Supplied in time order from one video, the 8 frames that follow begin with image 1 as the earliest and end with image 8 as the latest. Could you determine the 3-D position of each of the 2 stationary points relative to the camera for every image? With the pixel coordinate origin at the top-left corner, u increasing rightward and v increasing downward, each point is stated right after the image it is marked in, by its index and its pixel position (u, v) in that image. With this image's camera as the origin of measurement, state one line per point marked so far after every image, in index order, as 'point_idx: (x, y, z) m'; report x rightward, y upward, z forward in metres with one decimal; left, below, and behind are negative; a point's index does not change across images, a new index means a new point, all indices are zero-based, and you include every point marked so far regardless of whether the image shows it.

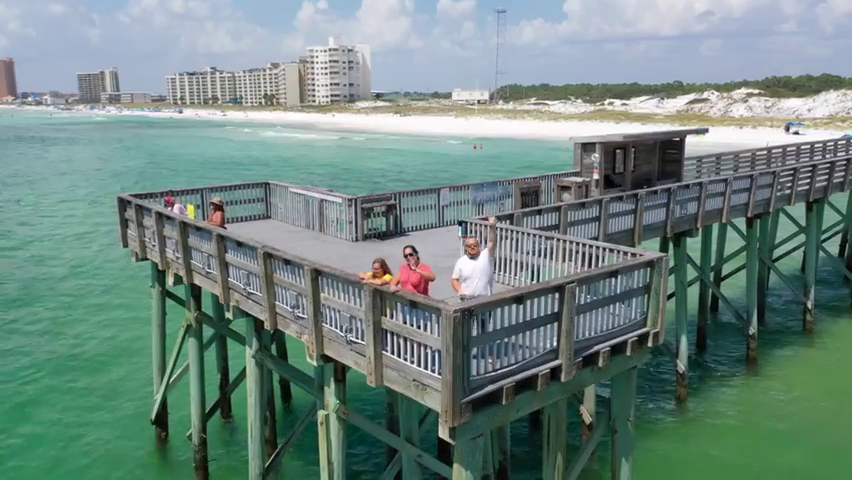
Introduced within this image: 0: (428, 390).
0: (0.0, -1.2, +5.8) m
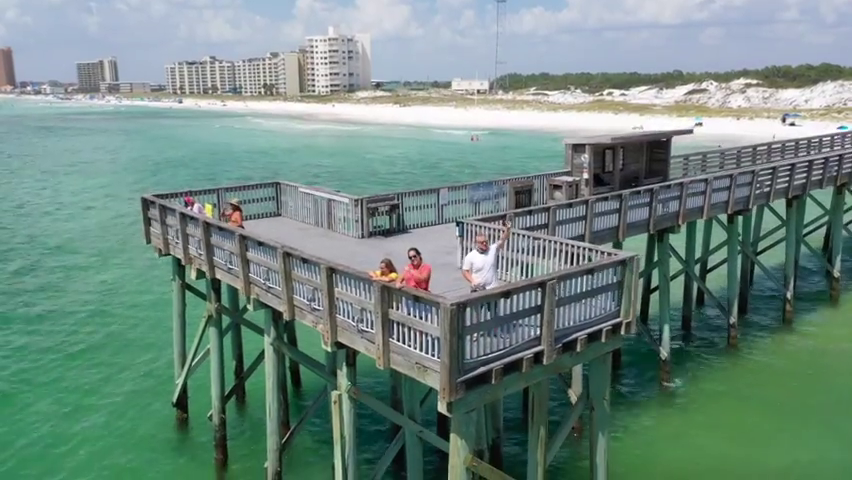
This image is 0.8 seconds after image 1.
0: (0.0, -1.3, +6.8) m
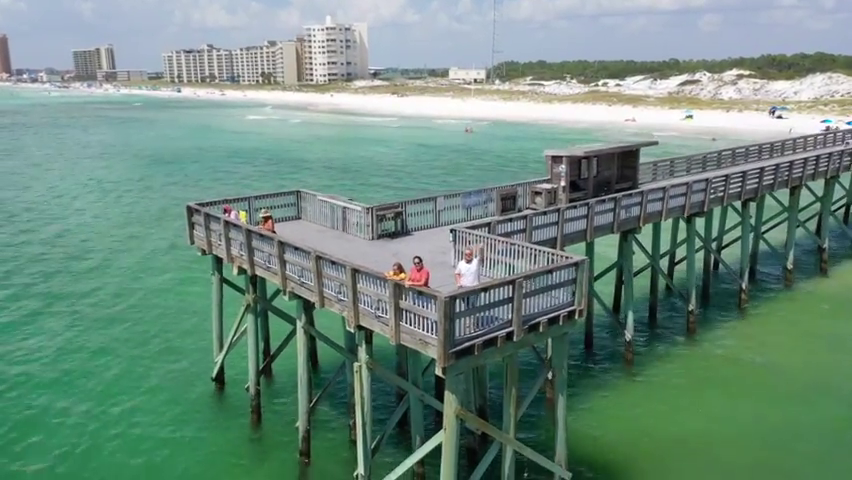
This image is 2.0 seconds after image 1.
0: (0.0, -1.4, +9.3) m
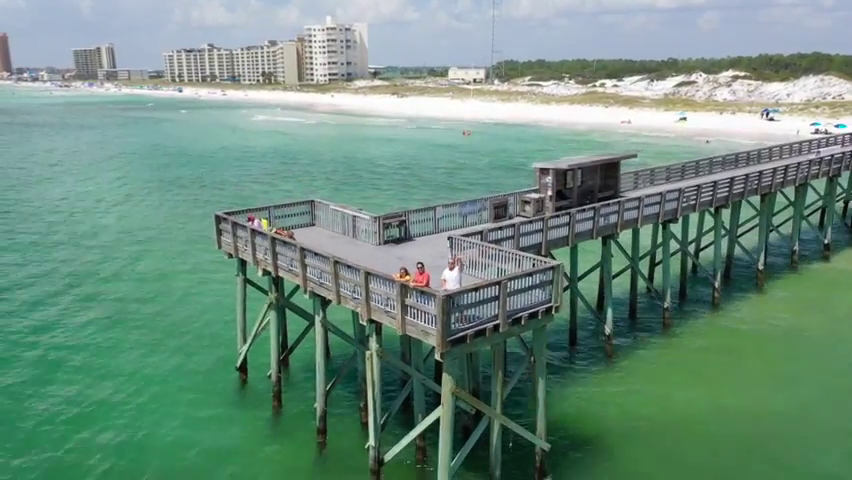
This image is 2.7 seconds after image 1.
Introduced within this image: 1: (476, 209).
0: (0.0, -1.6, +11.3) m
1: (+1.4, +0.9, +19.2) m
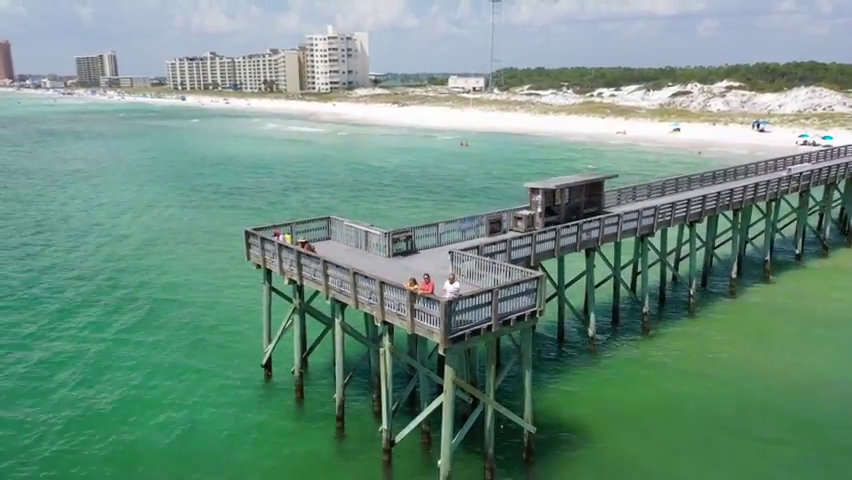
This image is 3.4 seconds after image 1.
0: (+0.2, -1.9, +13.7) m
1: (+1.5, +0.5, +21.6) m
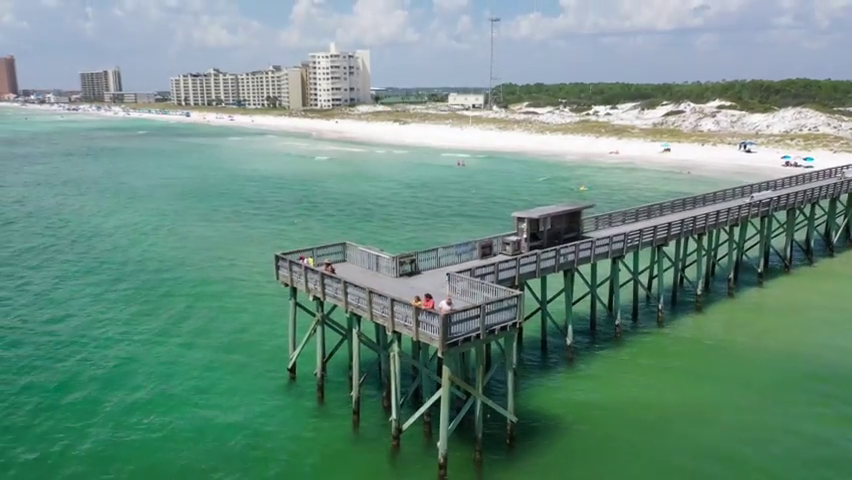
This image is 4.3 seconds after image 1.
0: (+0.2, -2.5, +17.2) m
1: (+1.5, -0.3, +25.2) m
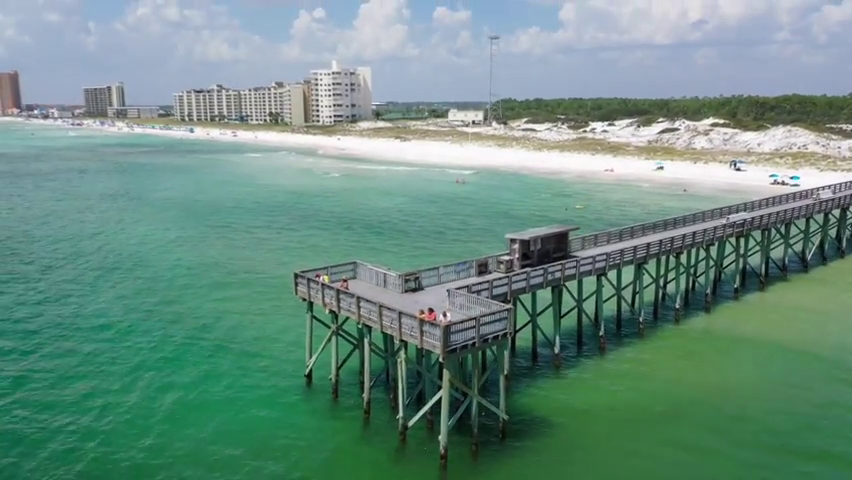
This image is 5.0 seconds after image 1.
0: (+0.3, -3.2, +20.1) m
1: (+1.6, -1.1, +28.1) m
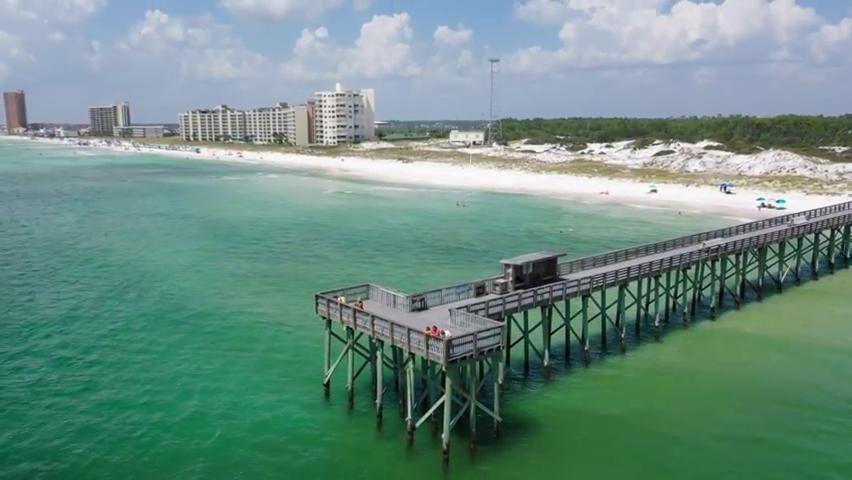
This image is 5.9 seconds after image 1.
0: (+0.5, -4.1, +23.7) m
1: (+1.8, -2.3, +31.8) m
